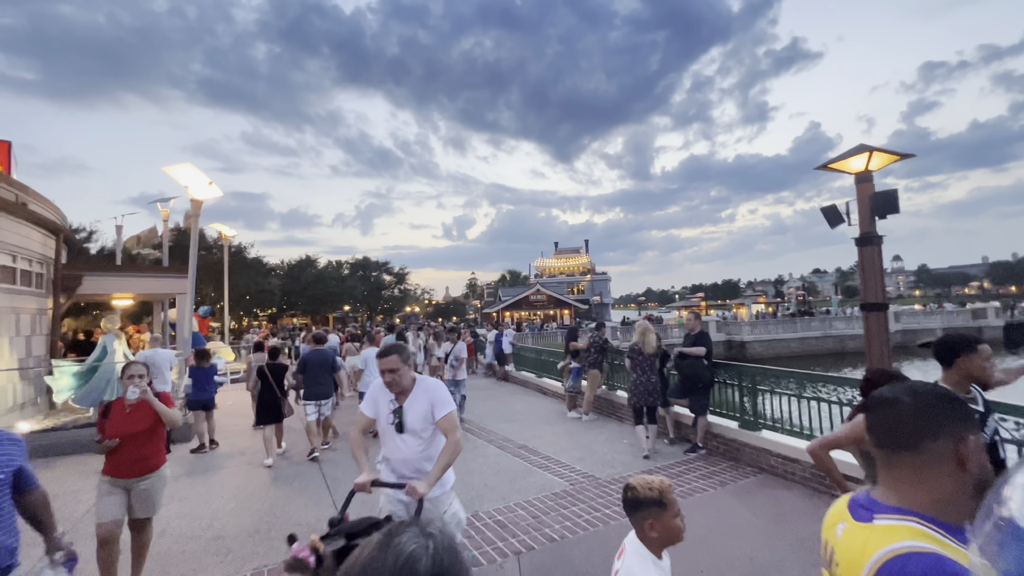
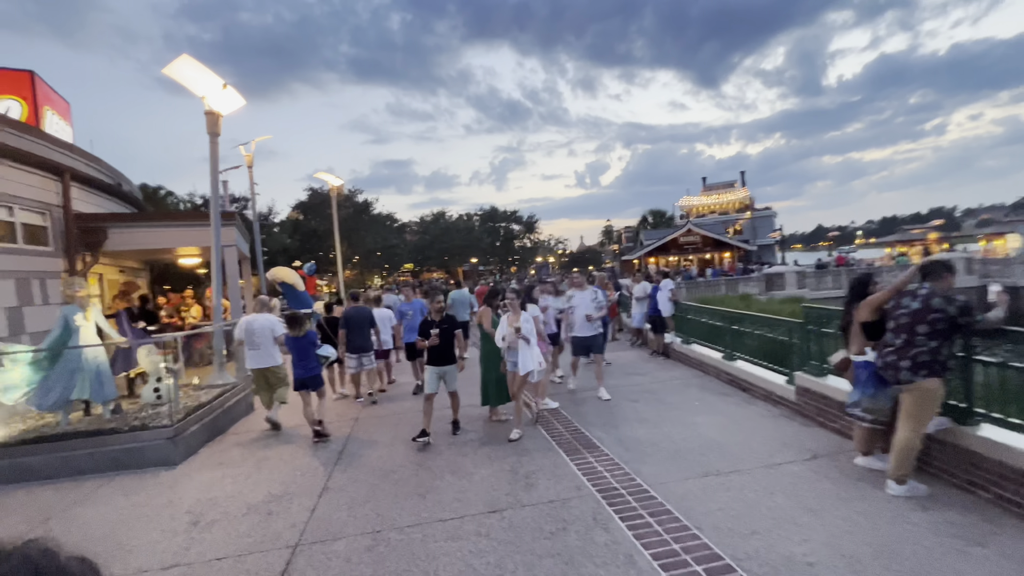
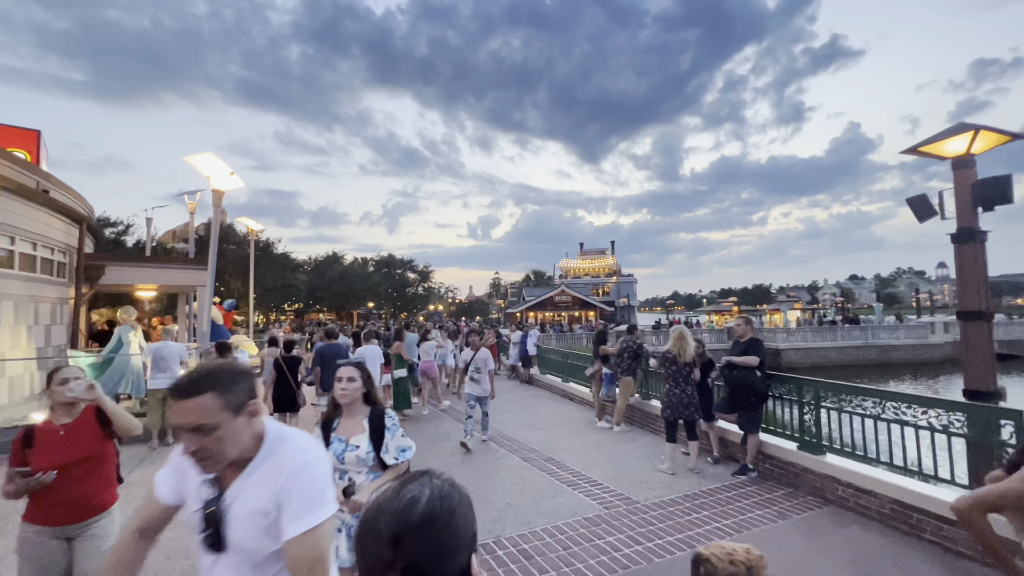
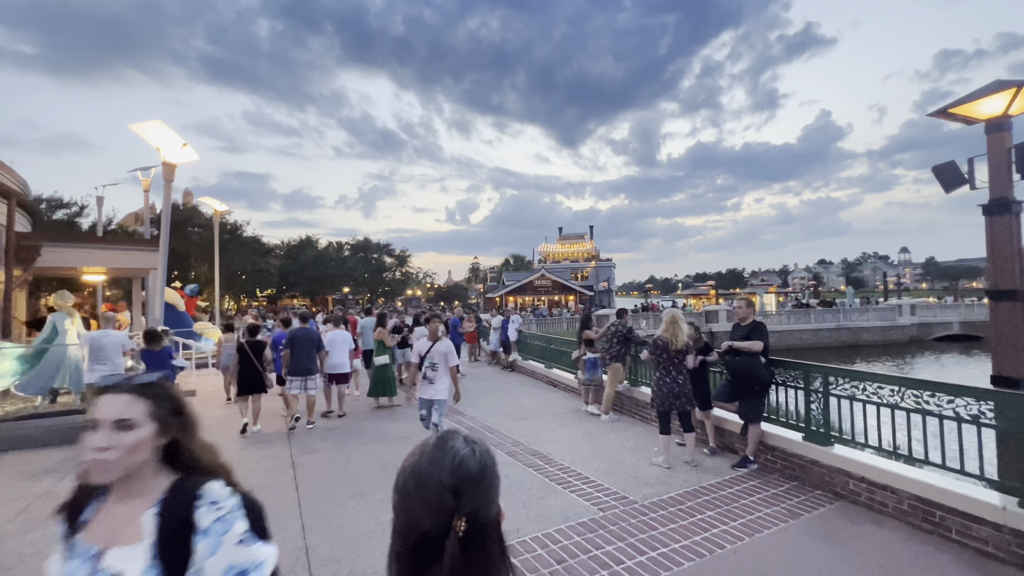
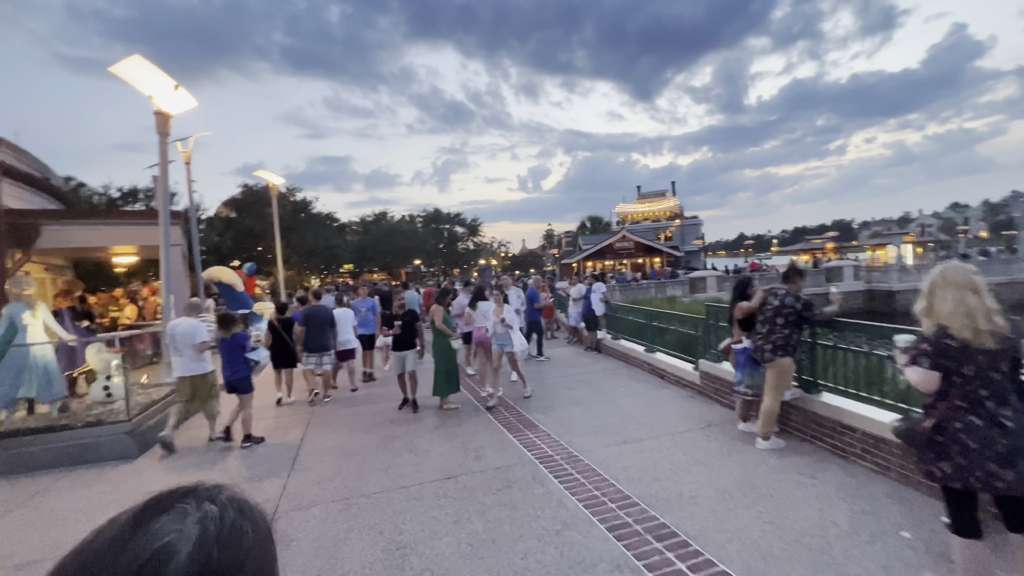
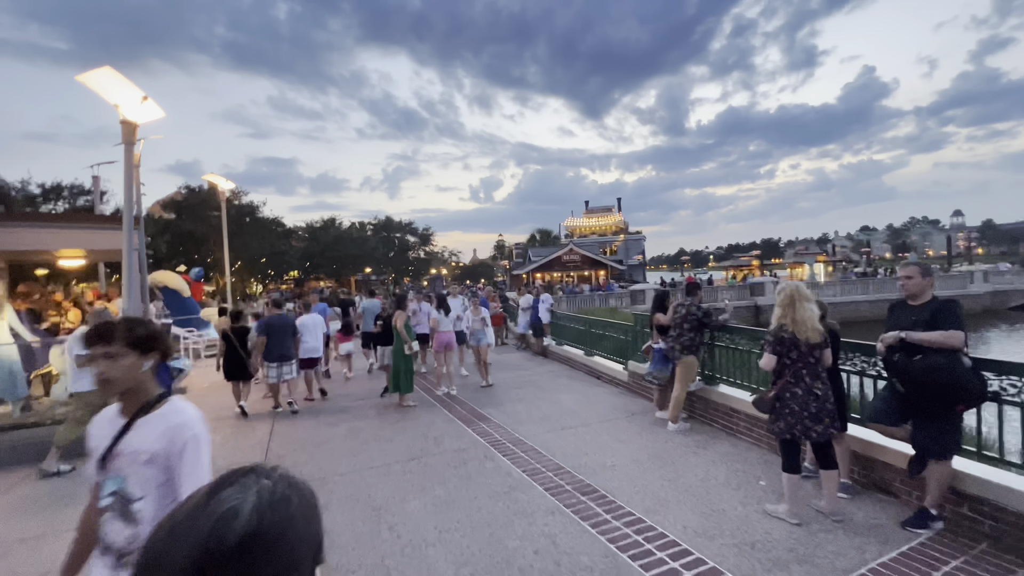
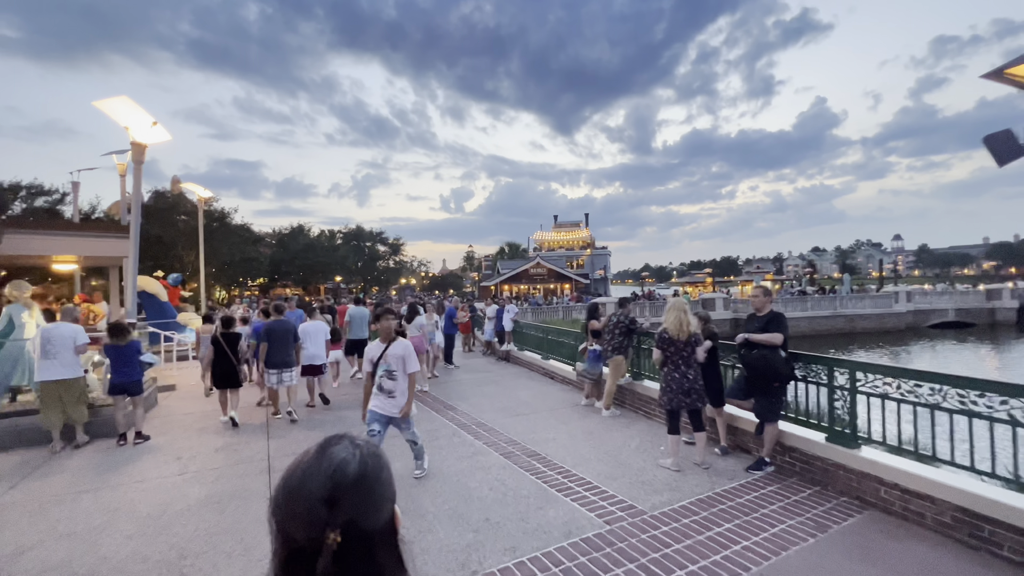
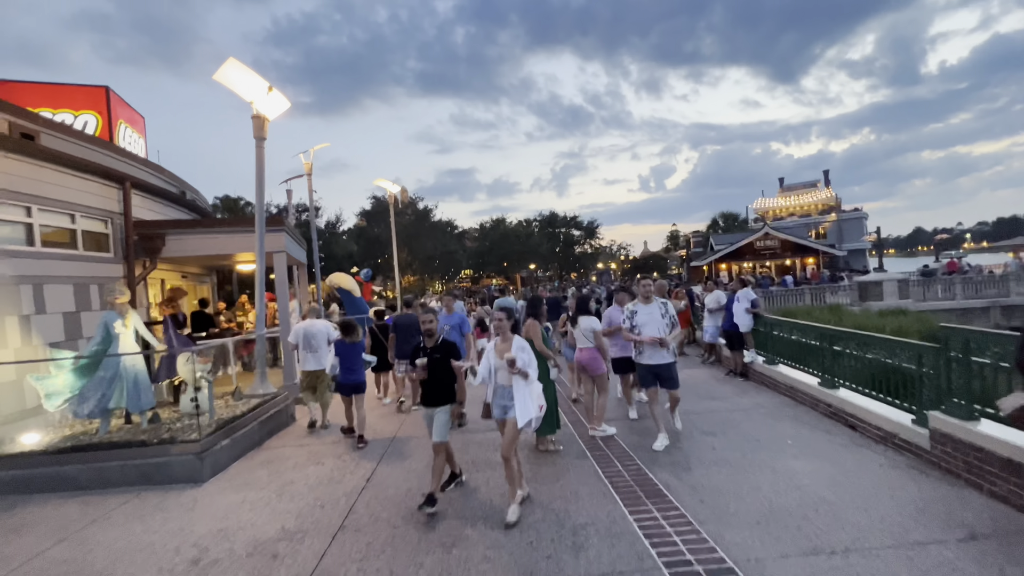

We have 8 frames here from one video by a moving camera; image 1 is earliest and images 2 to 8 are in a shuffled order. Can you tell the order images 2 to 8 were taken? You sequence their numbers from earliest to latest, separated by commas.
3, 4, 7, 6, 5, 2, 8
